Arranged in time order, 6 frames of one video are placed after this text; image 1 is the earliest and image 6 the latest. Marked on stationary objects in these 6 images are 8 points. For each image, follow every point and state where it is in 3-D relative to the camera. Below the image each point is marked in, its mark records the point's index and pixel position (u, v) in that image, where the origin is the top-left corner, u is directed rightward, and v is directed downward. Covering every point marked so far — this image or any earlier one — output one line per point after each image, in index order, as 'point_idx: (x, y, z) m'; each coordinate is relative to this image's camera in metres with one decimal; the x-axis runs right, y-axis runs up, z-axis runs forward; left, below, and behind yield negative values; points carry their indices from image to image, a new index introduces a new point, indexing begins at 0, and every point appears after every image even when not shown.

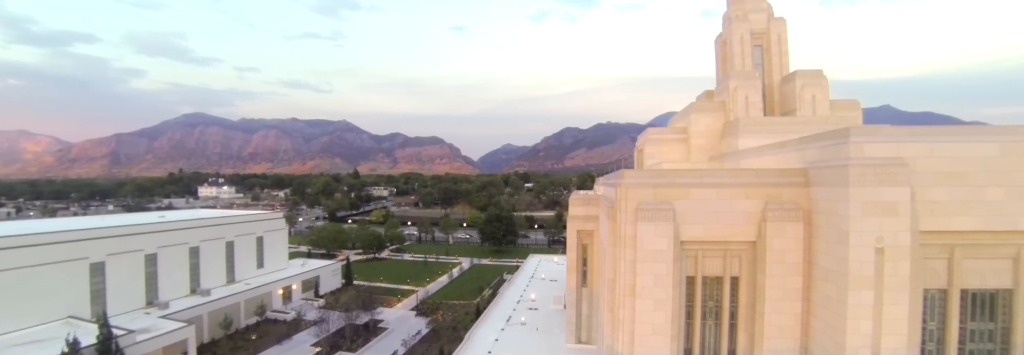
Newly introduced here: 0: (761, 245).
0: (+5.6, -1.8, +8.8) m
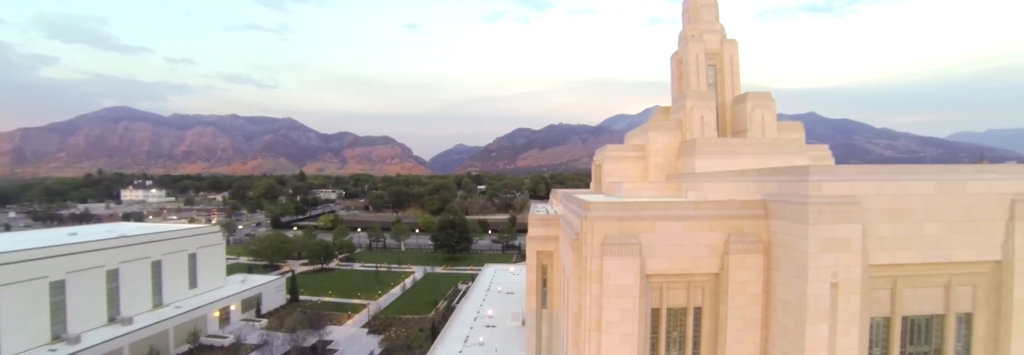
0: (+4.7, -2.3, +9.0) m
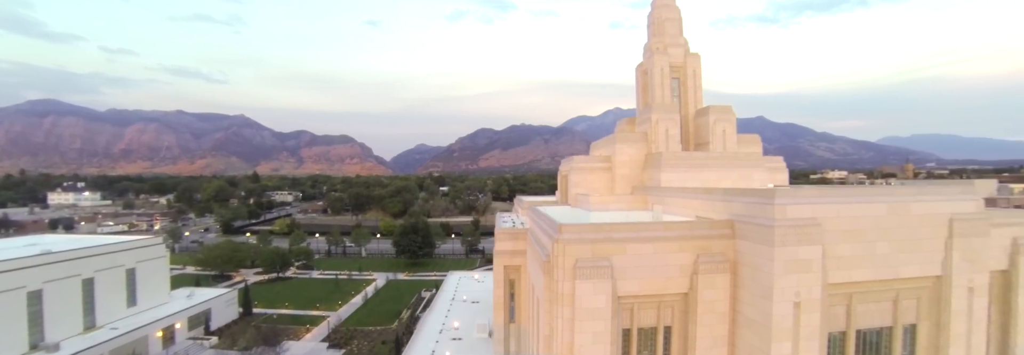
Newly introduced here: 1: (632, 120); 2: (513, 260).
0: (+4.1, -2.7, +9.2) m
1: (+5.7, +2.5, +19.4) m
2: (0.0, -3.1, +14.9) m
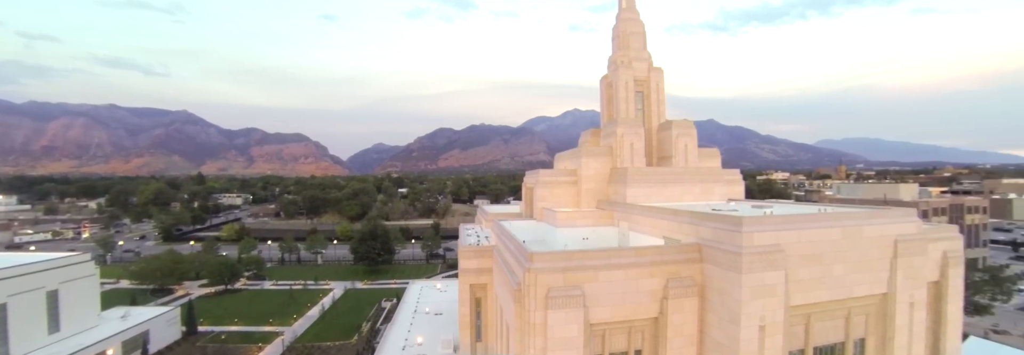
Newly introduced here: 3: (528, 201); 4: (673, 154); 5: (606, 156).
0: (+3.4, -3.1, +9.3) m
1: (+4.1, +2.0, +19.6) m
2: (-1.2, -3.5, +14.6) m
3: (+0.8, -1.4, +20.0) m
4: (+7.2, +0.9, +18.0) m
5: (+4.0, +0.8, +17.3) m
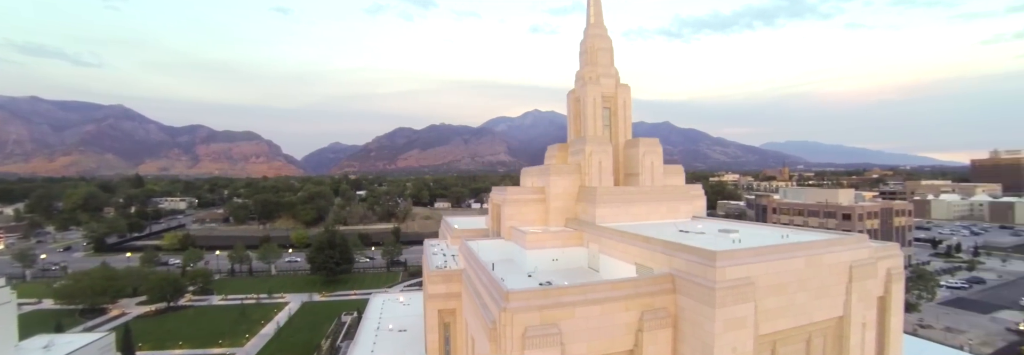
0: (+2.7, -3.7, +9.4) m
1: (+2.5, +1.4, +19.7) m
2: (-2.3, -4.1, +14.2) m
3: (-0.8, -2.0, +19.8) m
4: (+5.8, +0.4, +18.3) m
5: (+2.7, +0.3, +17.3) m
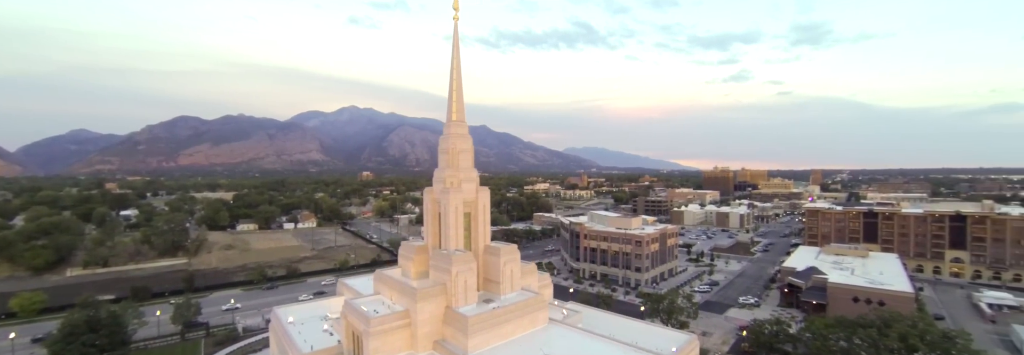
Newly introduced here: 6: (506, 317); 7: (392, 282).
0: (0.0, -7.5, +9.9) m
1: (-4.2, -2.5, +19.4) m
2: (-6.5, -8.0, +12.4) m
3: (-7.3, -5.9, +18.1) m
4: (-0.7, -3.6, +19.4) m
5: (-3.2, -3.7, +17.3) m
6: (-0.3, -4.6, +17.0) m
7: (-5.7, -3.5, +18.8) m
